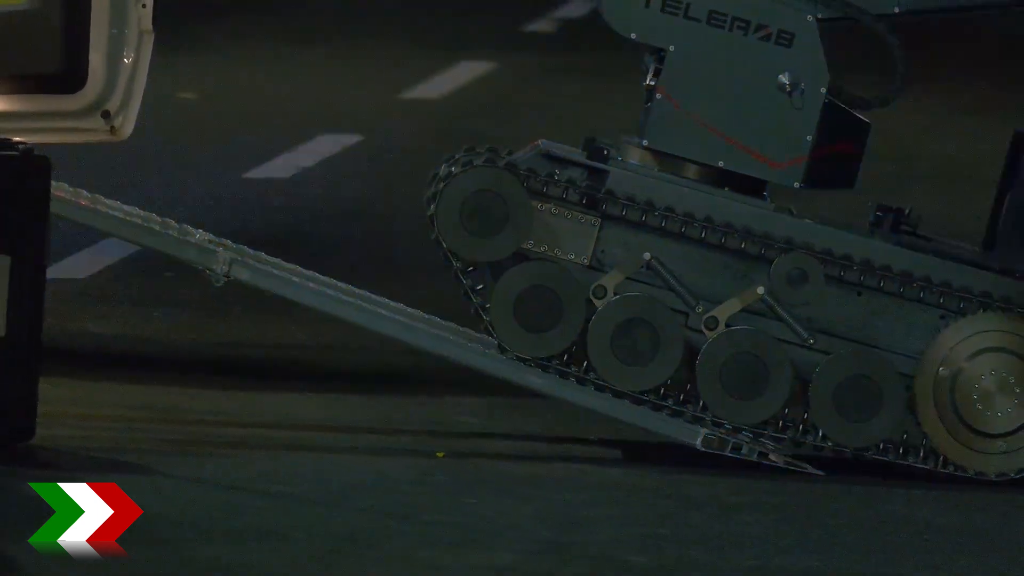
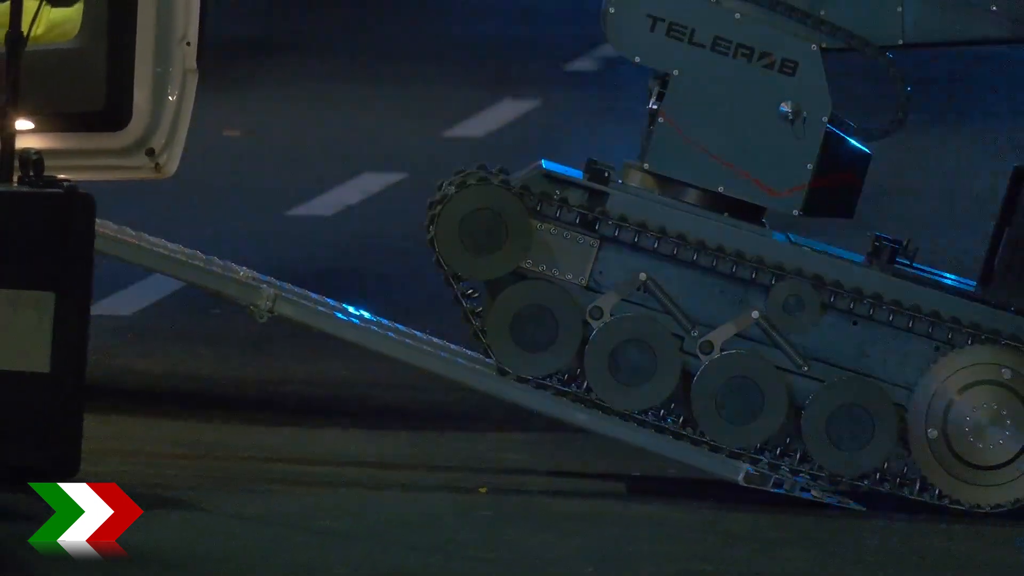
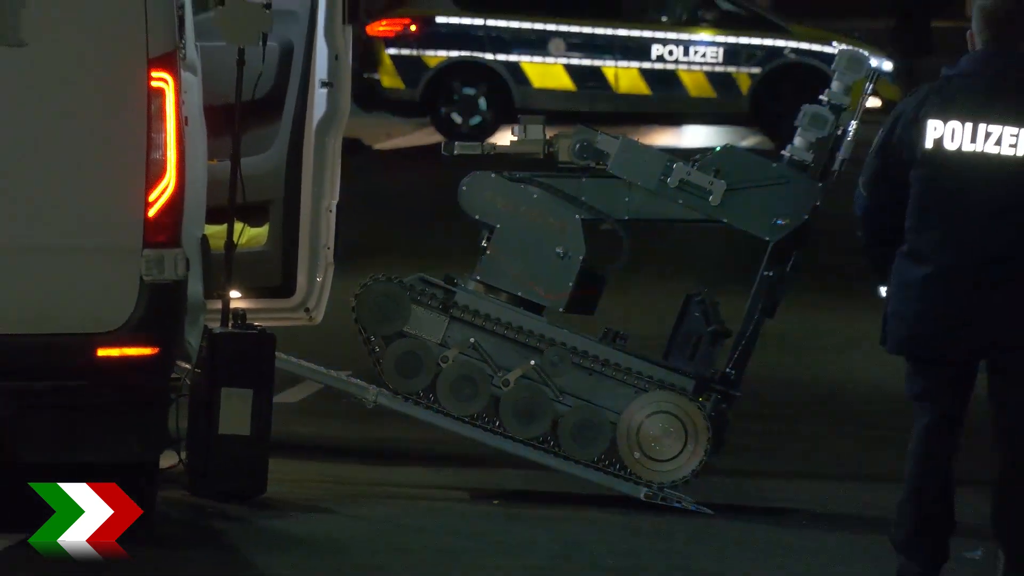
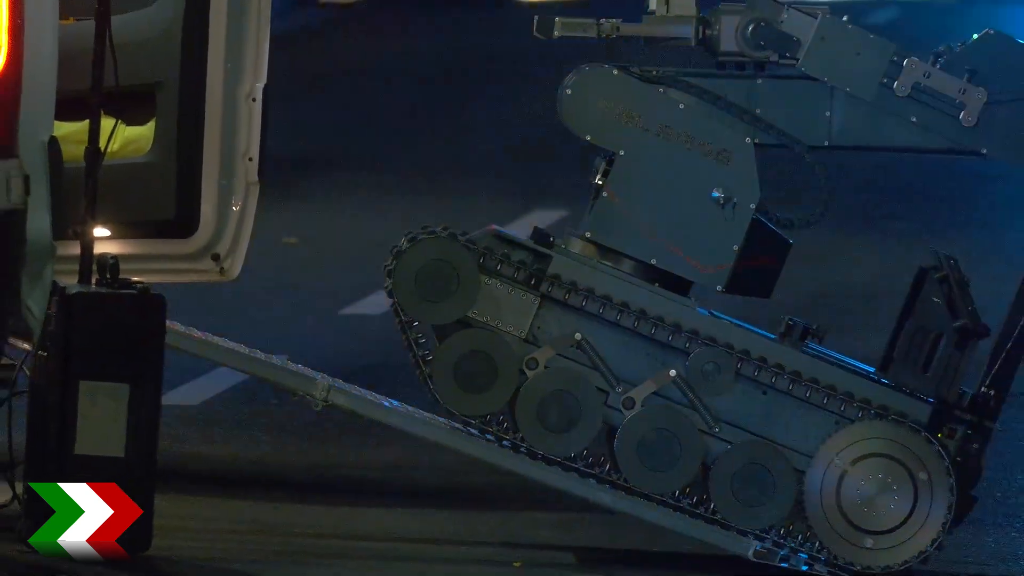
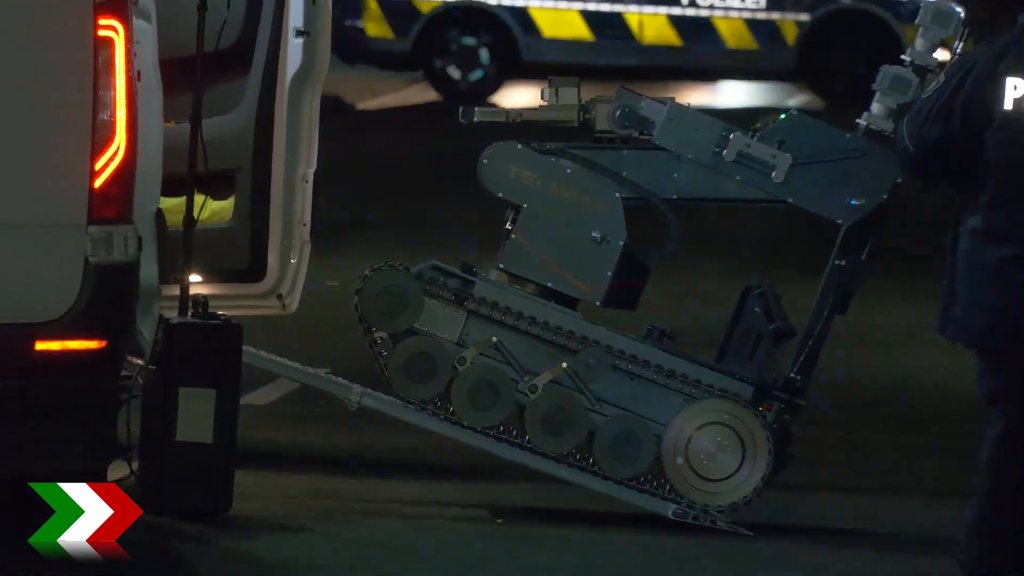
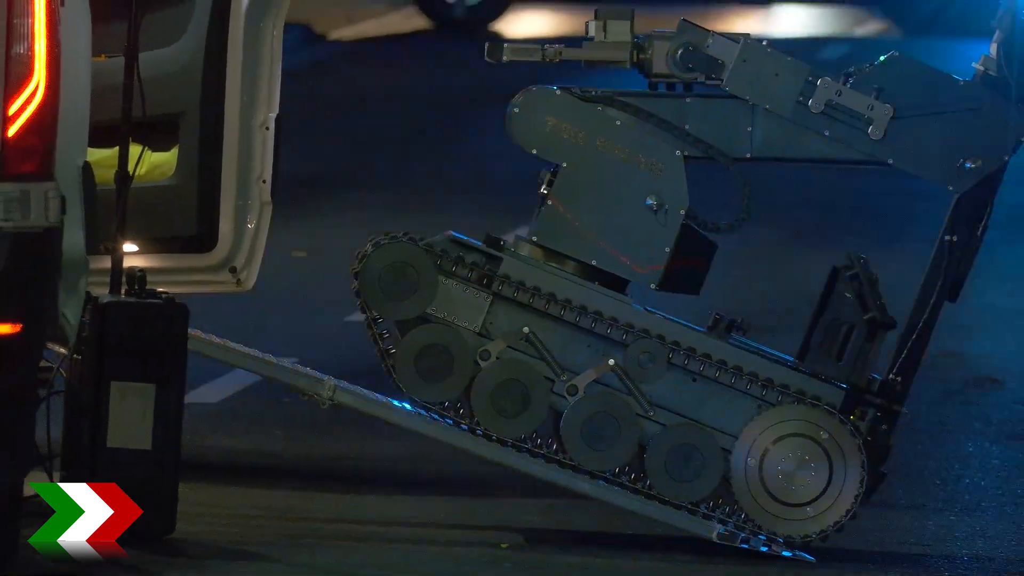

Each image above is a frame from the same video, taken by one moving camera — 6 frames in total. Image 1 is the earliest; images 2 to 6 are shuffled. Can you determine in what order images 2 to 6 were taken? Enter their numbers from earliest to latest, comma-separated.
2, 4, 6, 5, 3
